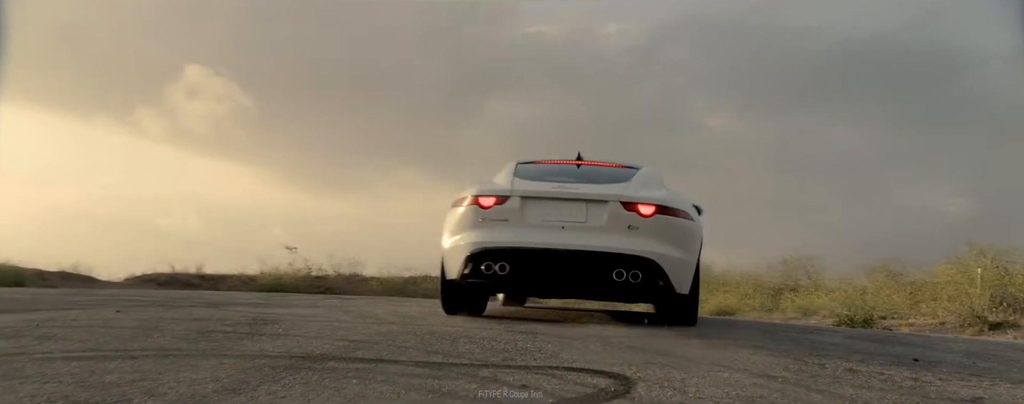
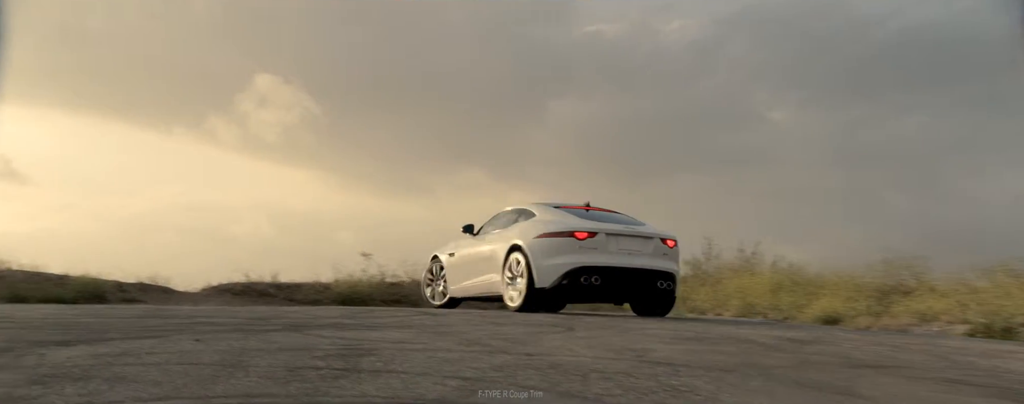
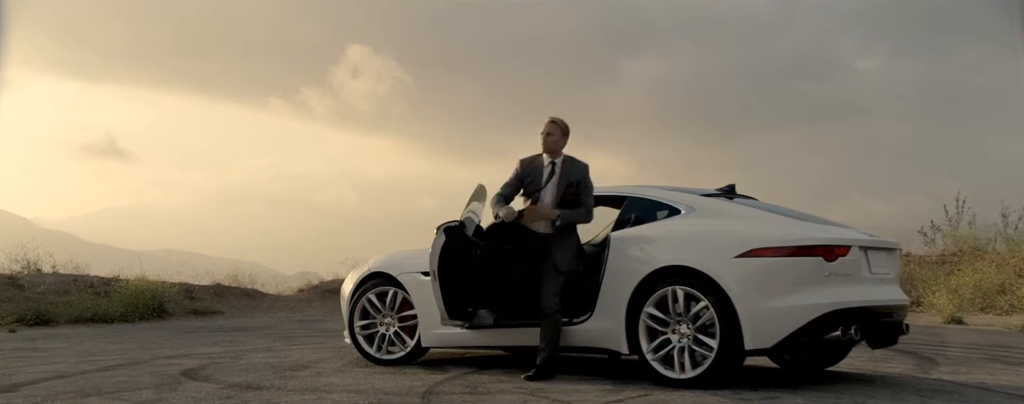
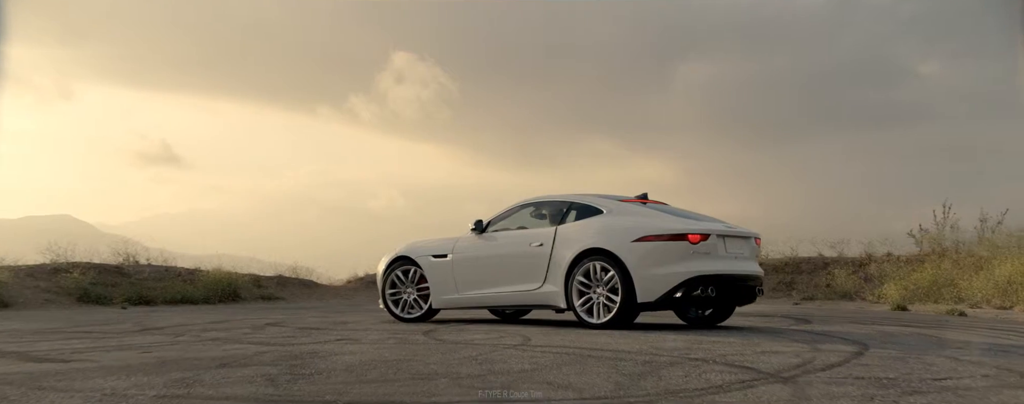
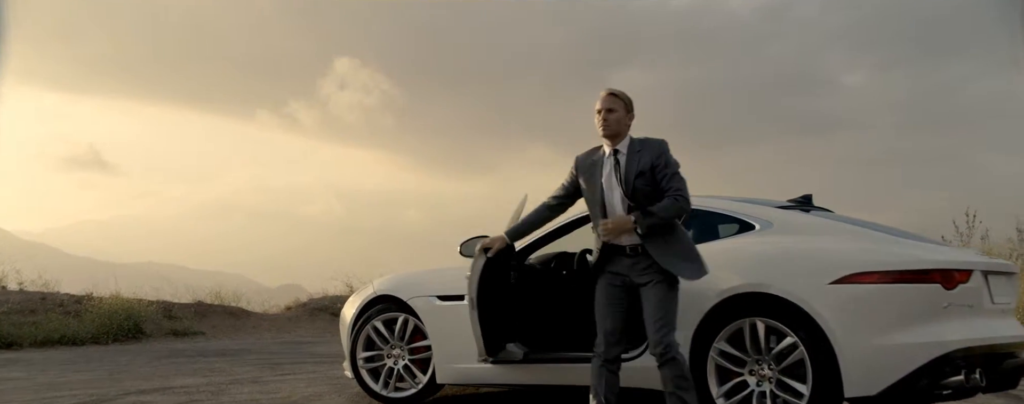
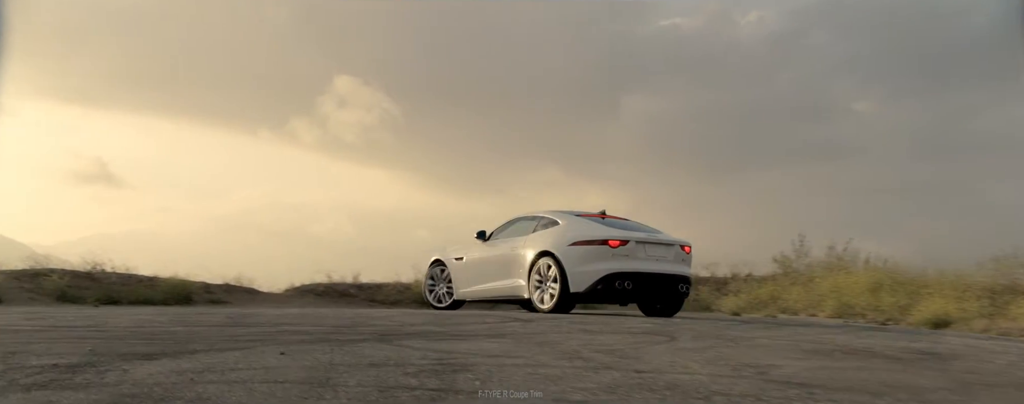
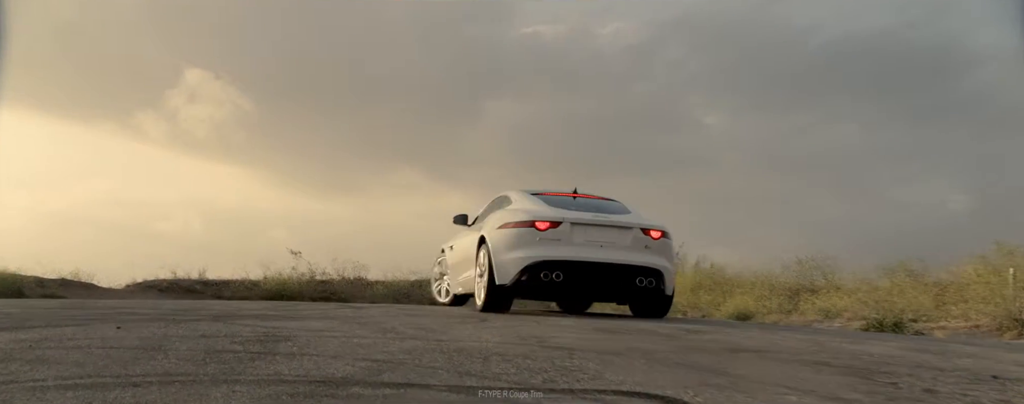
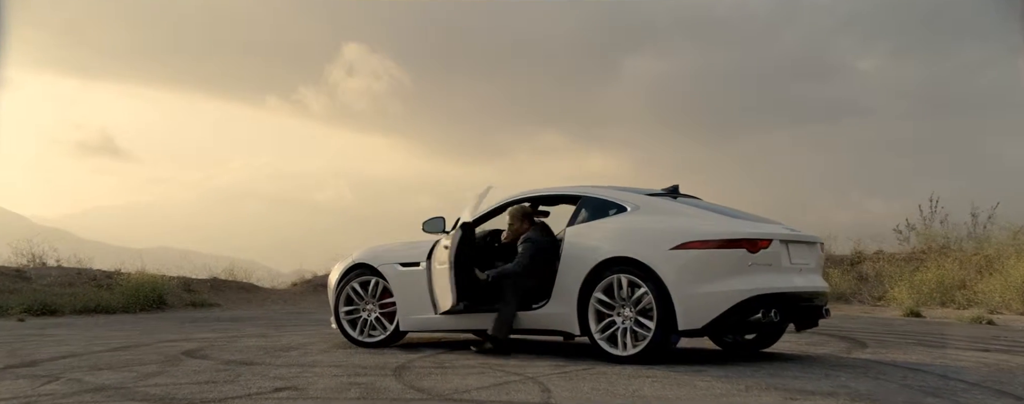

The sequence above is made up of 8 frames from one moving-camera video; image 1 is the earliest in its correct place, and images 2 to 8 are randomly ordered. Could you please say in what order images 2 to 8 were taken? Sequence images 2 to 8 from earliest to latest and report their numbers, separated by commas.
7, 2, 6, 4, 8, 3, 5
